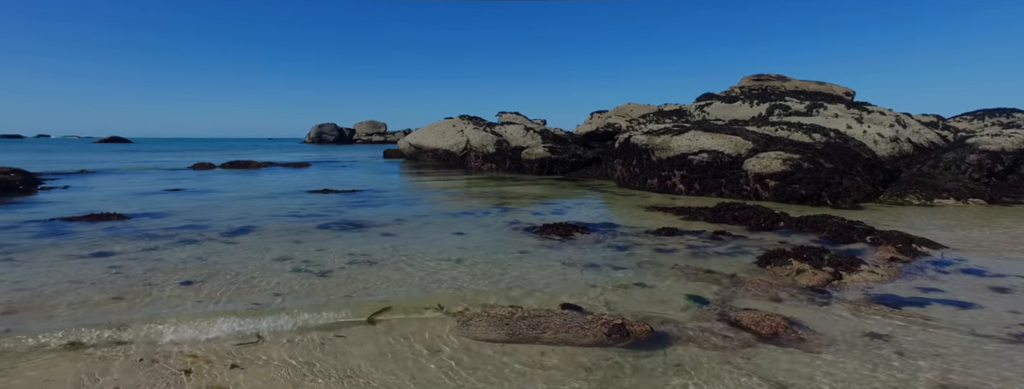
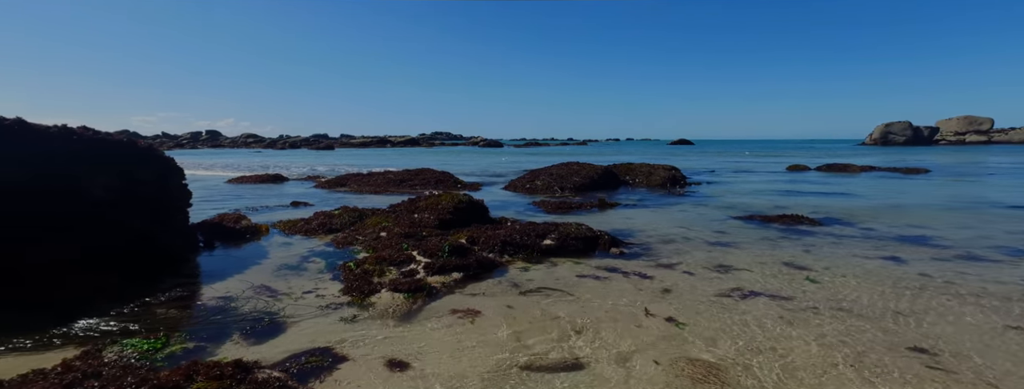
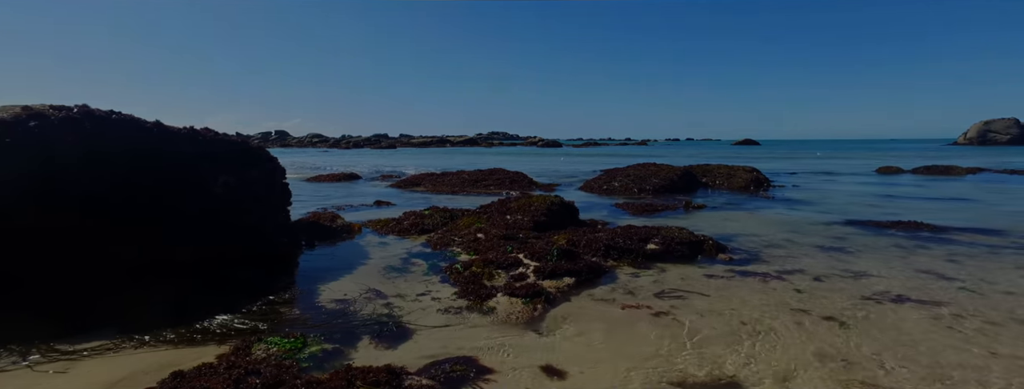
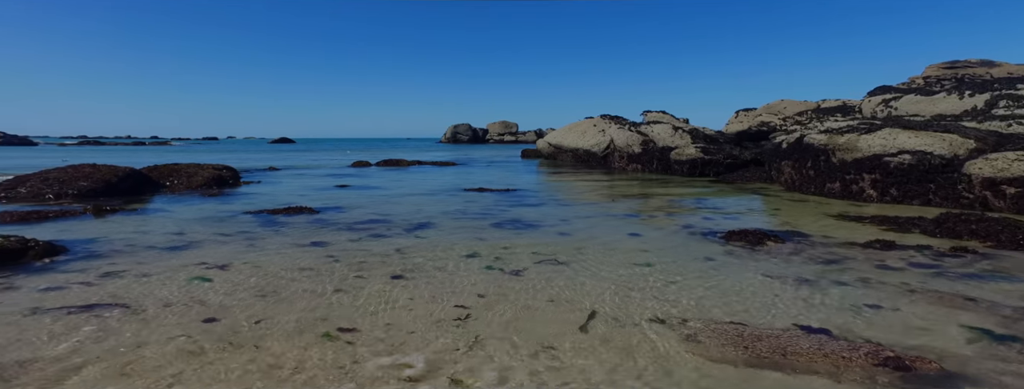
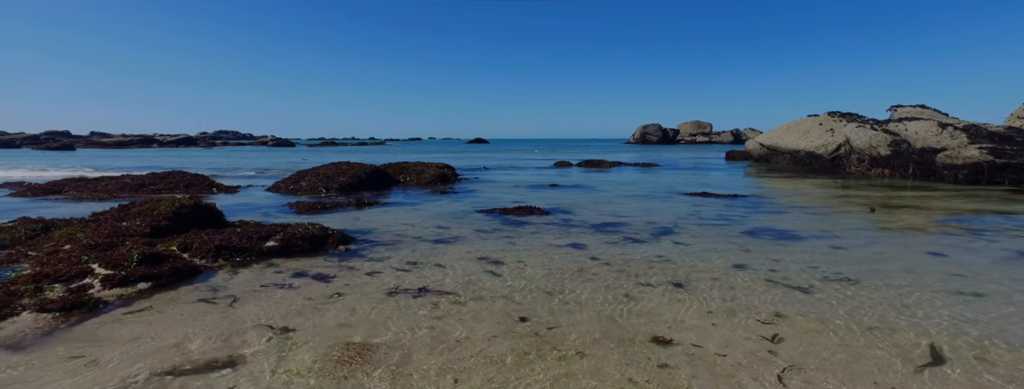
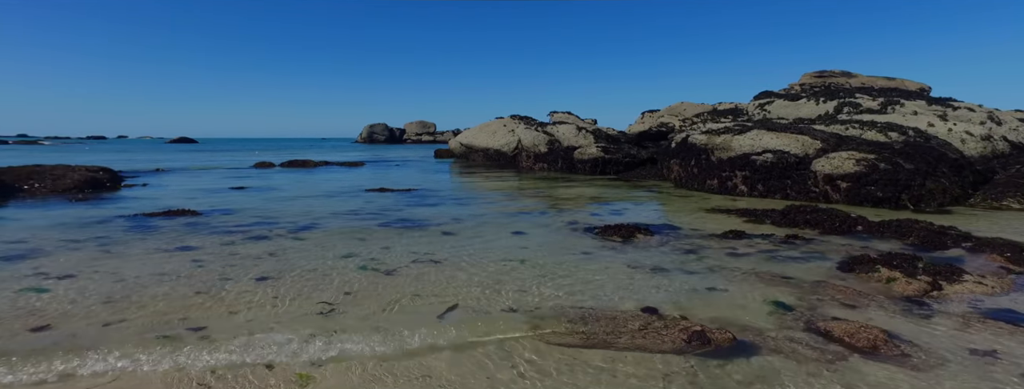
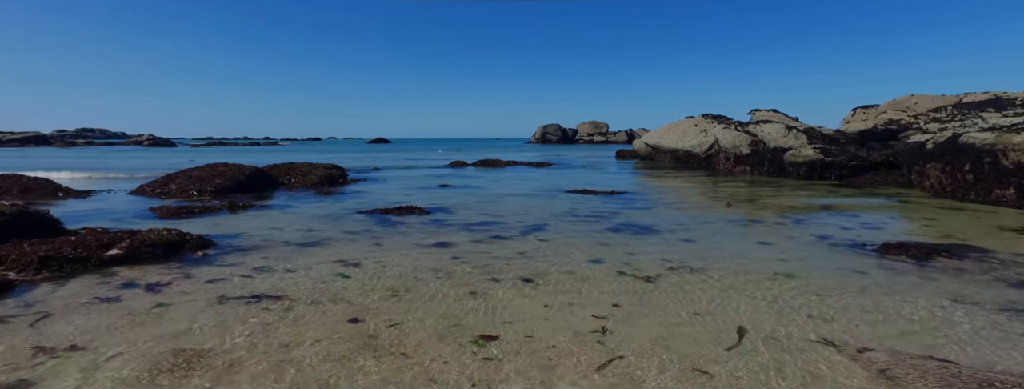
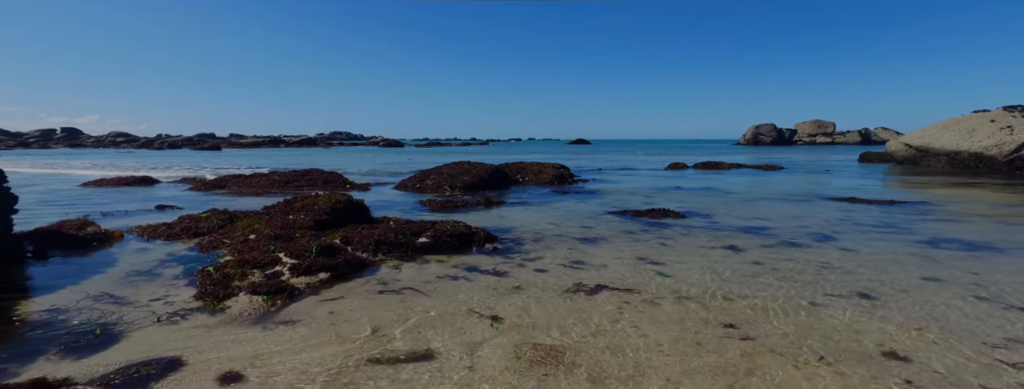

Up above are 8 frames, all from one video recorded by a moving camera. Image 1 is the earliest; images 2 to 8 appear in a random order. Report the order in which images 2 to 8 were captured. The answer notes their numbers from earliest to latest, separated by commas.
6, 4, 7, 5, 8, 2, 3
